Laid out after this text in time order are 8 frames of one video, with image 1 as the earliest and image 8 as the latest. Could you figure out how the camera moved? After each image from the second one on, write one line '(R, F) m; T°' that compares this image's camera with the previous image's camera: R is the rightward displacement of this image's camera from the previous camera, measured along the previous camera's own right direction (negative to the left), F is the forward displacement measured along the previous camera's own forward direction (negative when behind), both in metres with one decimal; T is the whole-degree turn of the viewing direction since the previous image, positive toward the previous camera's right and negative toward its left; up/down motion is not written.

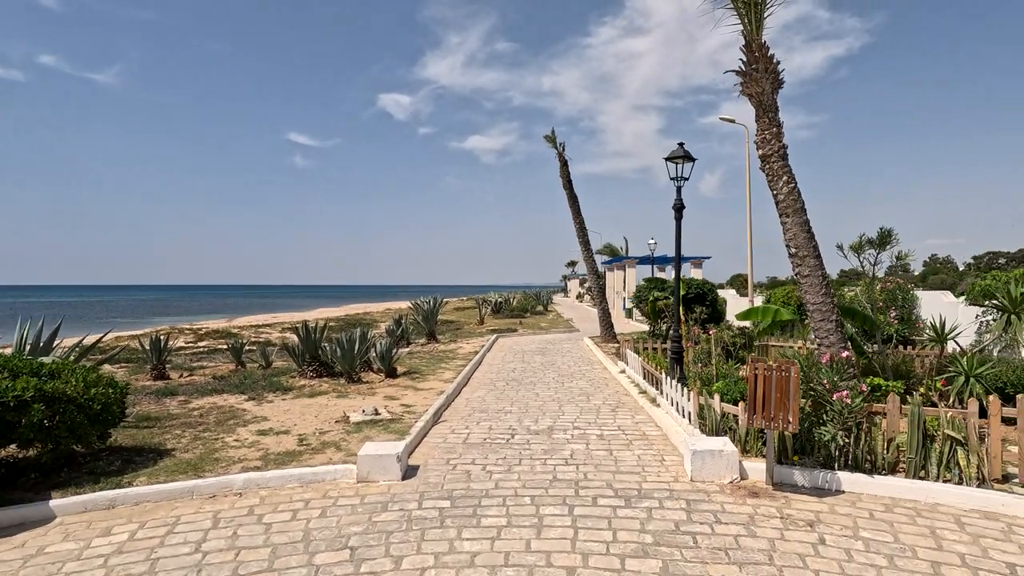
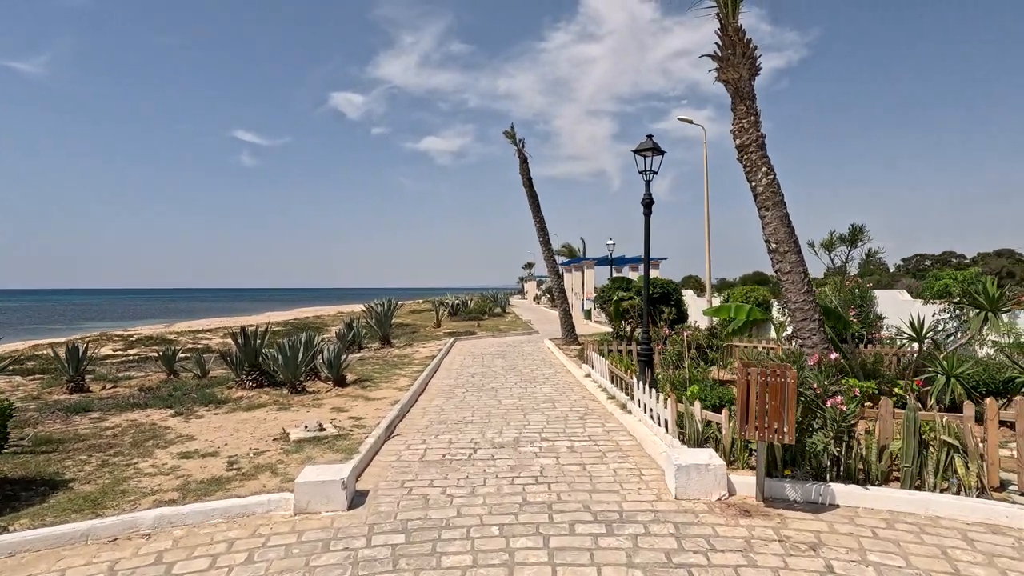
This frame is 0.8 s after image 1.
(-0.1, +0.7) m; +5°
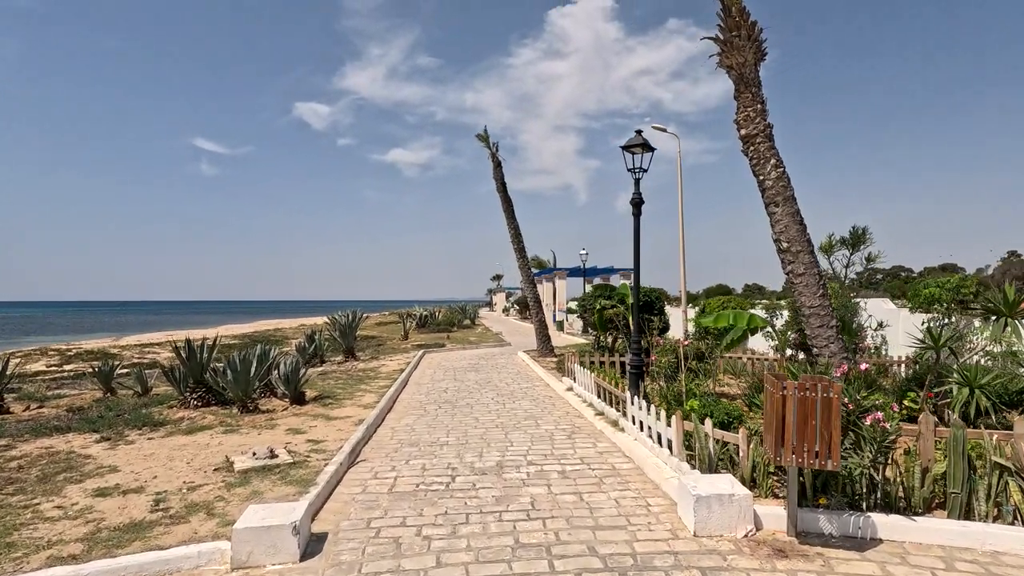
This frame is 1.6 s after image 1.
(-0.2, +0.9) m; +4°
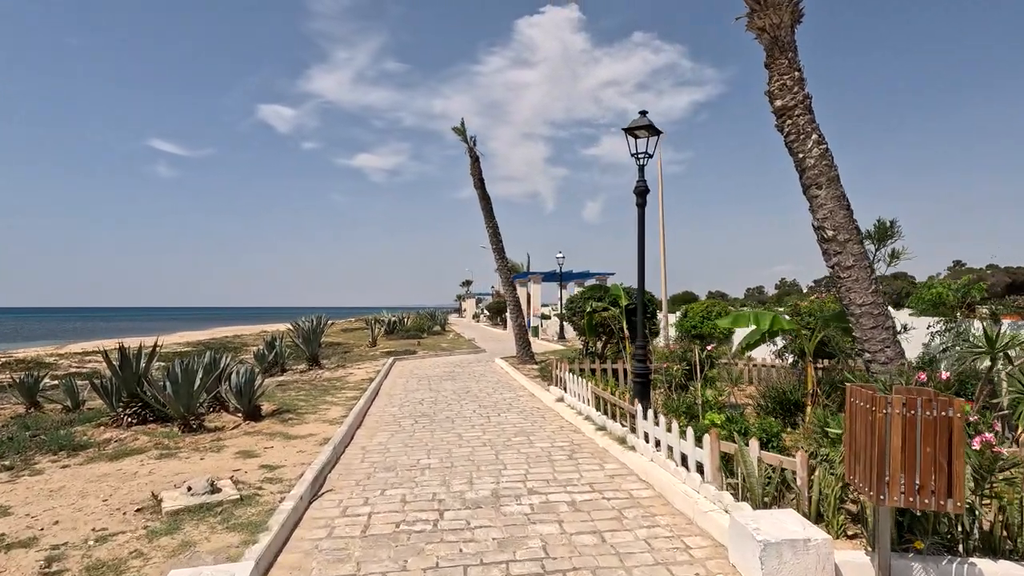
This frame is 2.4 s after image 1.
(-0.3, +1.1) m; +3°
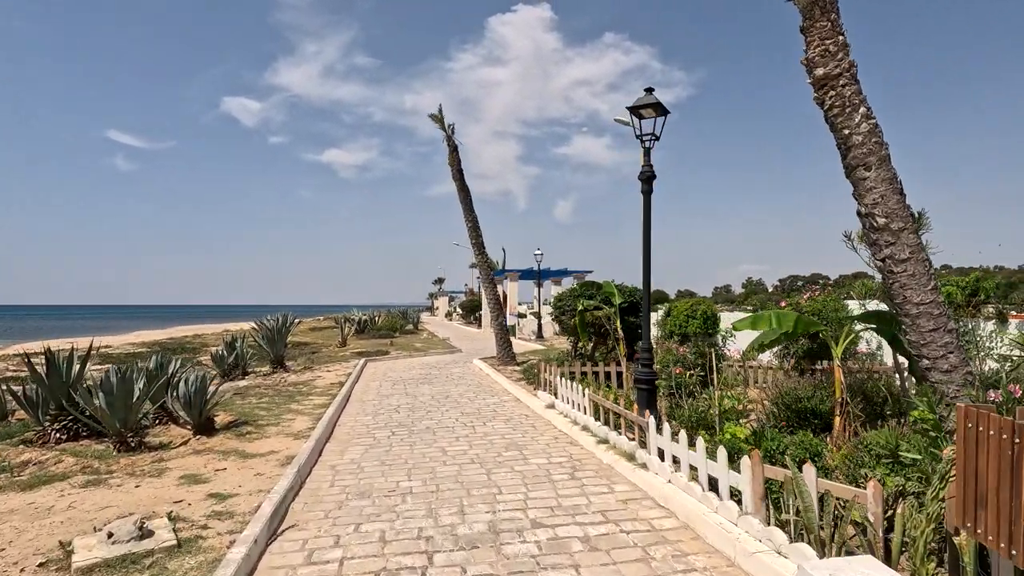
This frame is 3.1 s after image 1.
(-0.3, +0.9) m; +3°
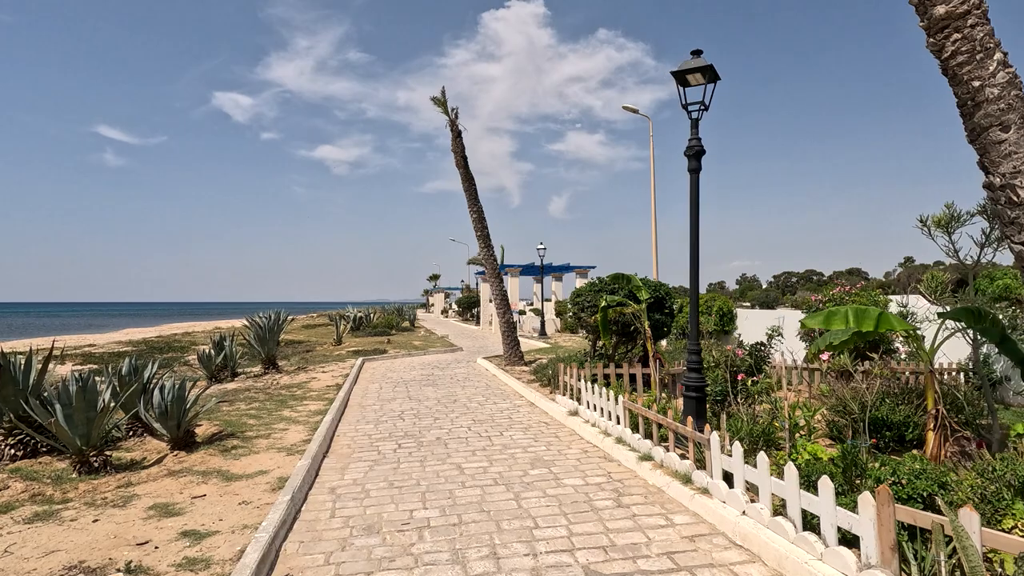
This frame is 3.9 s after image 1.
(-0.4, +1.0) m; +1°
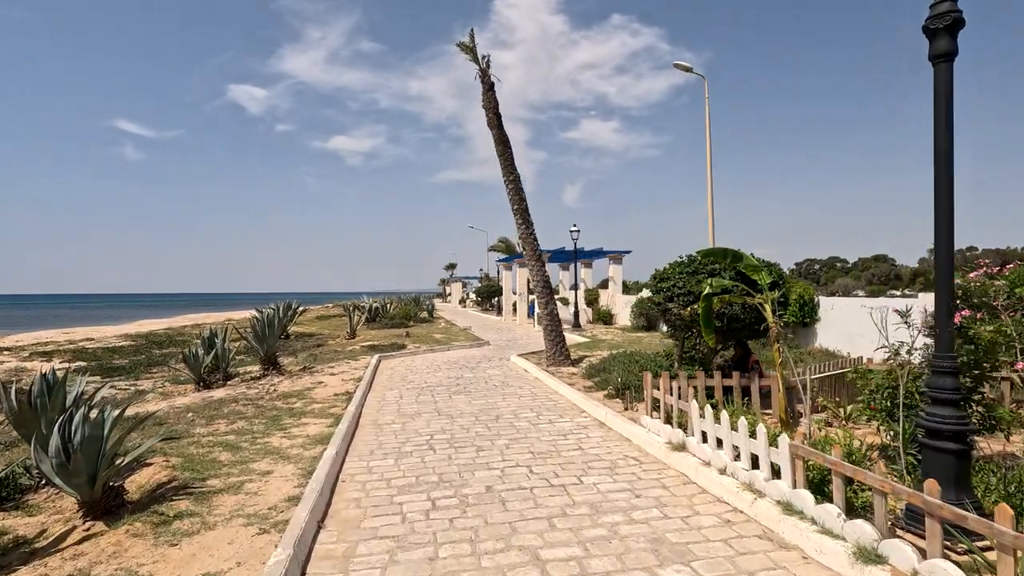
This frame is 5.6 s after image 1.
(-0.7, +2.7) m; -2°
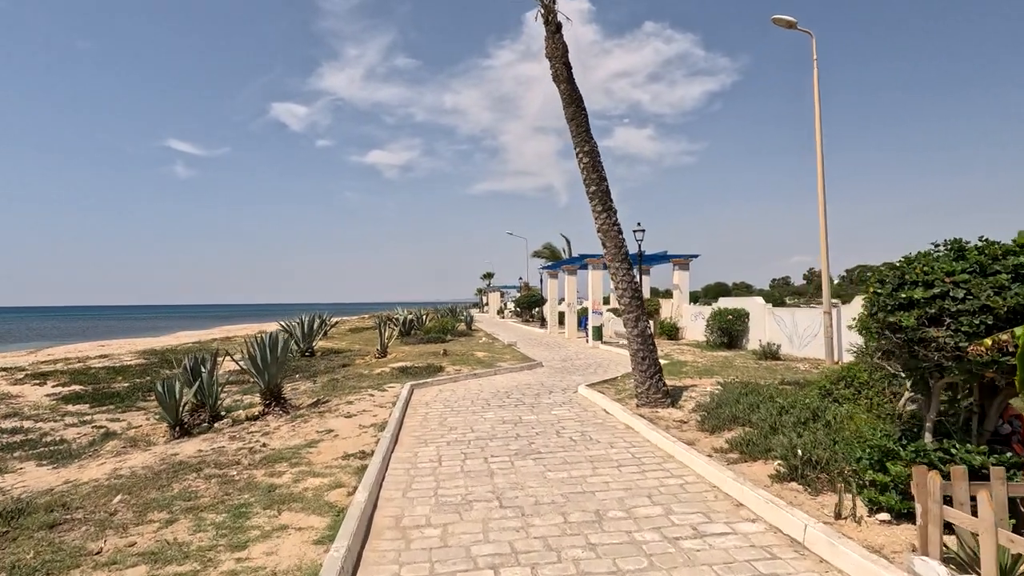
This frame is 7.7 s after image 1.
(-0.7, +3.4) m; -4°
